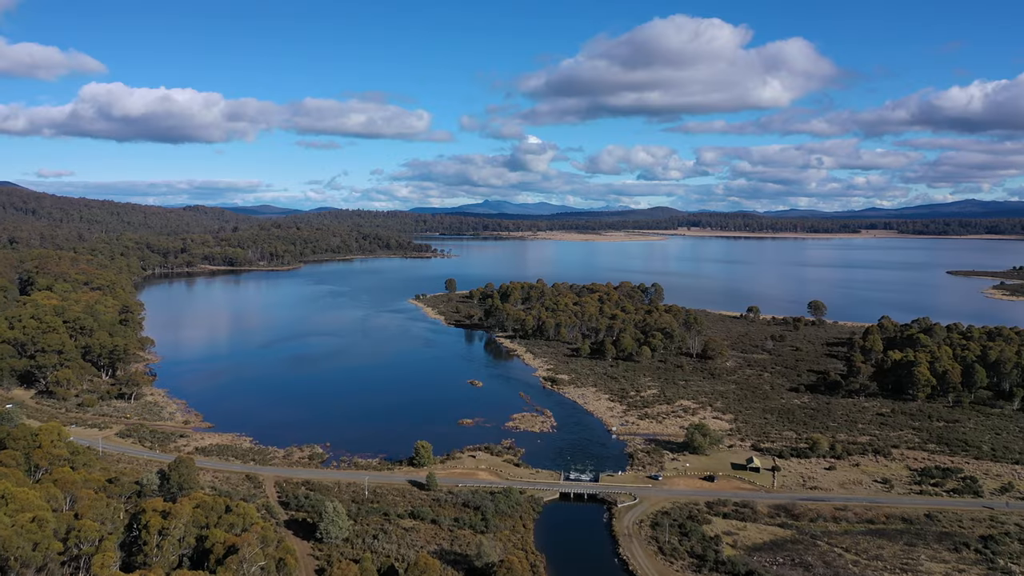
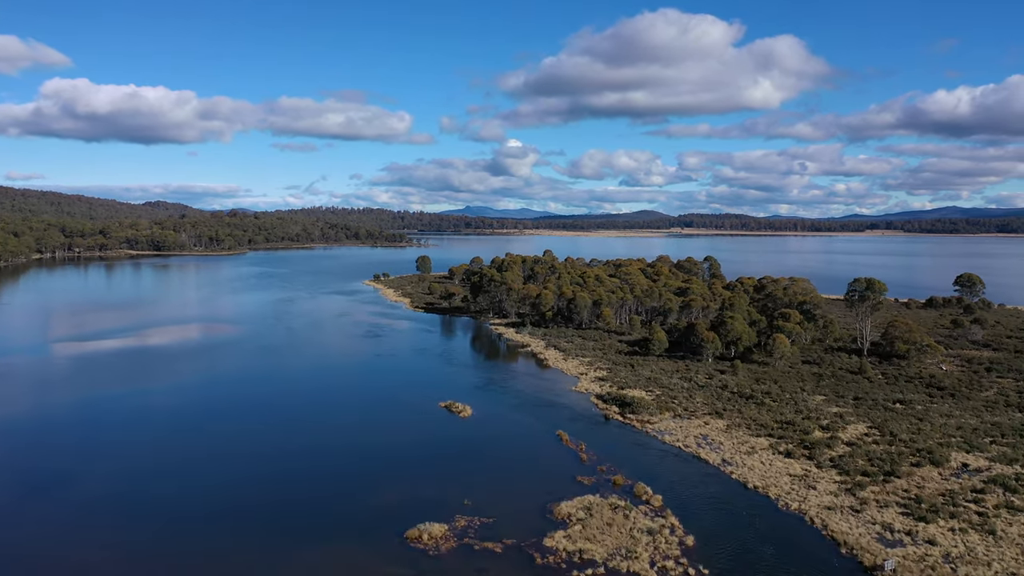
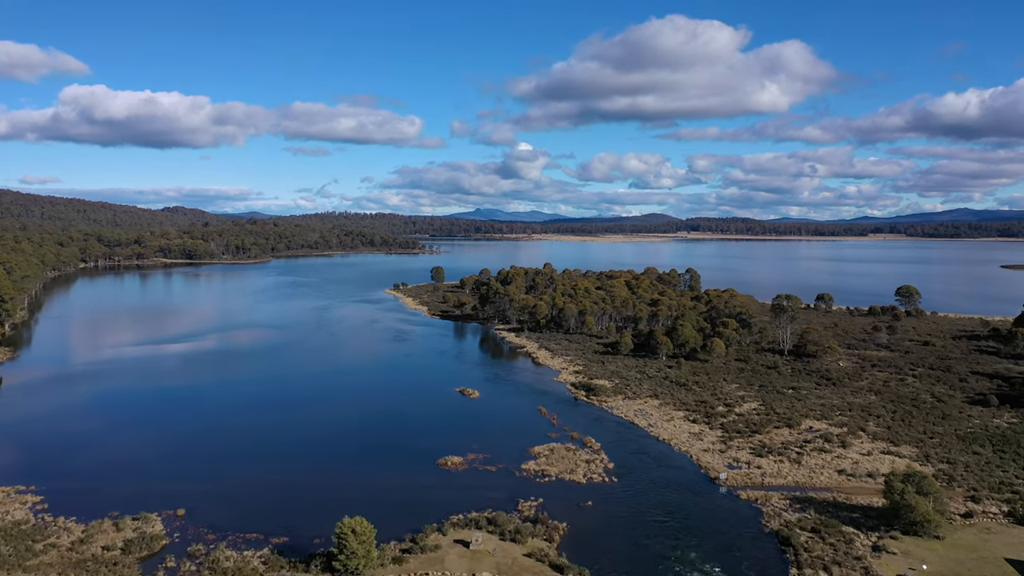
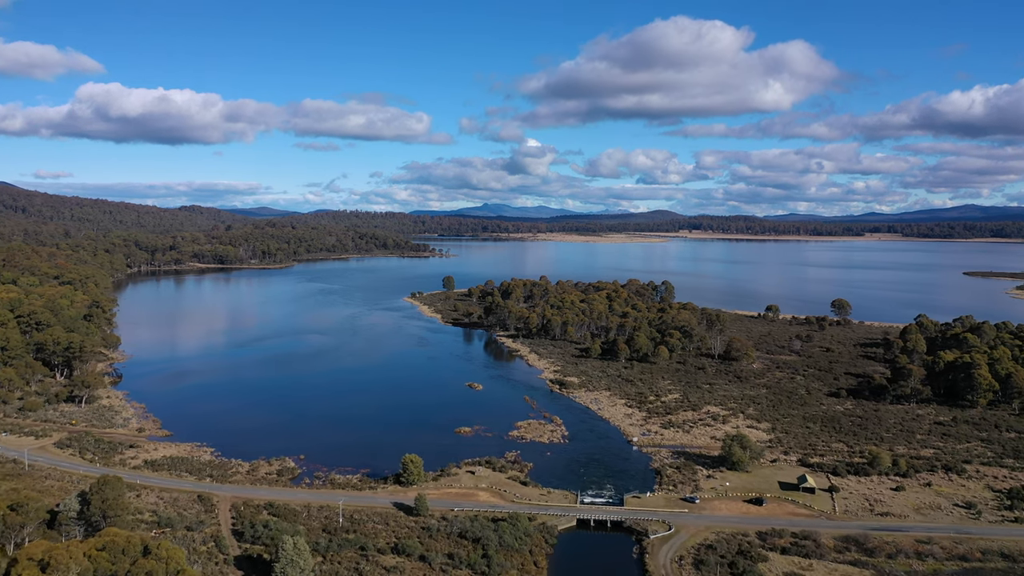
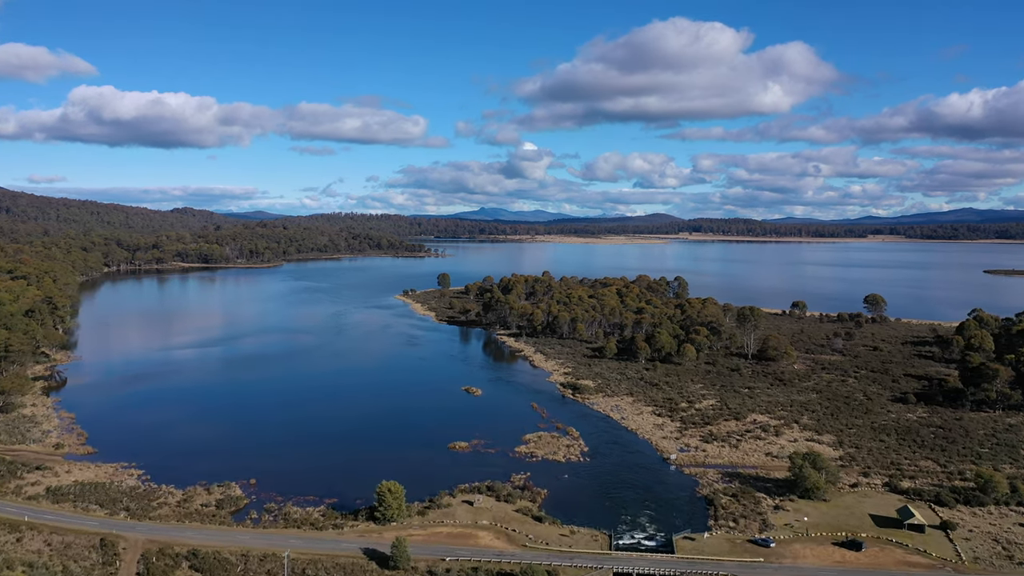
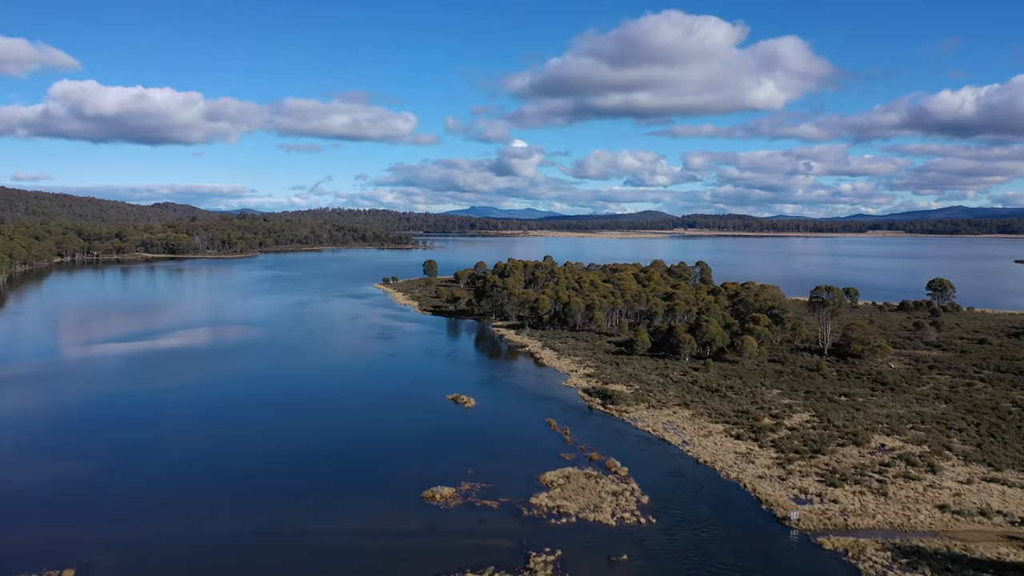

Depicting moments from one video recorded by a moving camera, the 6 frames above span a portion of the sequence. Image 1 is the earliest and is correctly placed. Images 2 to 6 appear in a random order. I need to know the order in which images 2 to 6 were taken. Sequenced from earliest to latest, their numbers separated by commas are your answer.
4, 5, 3, 6, 2
